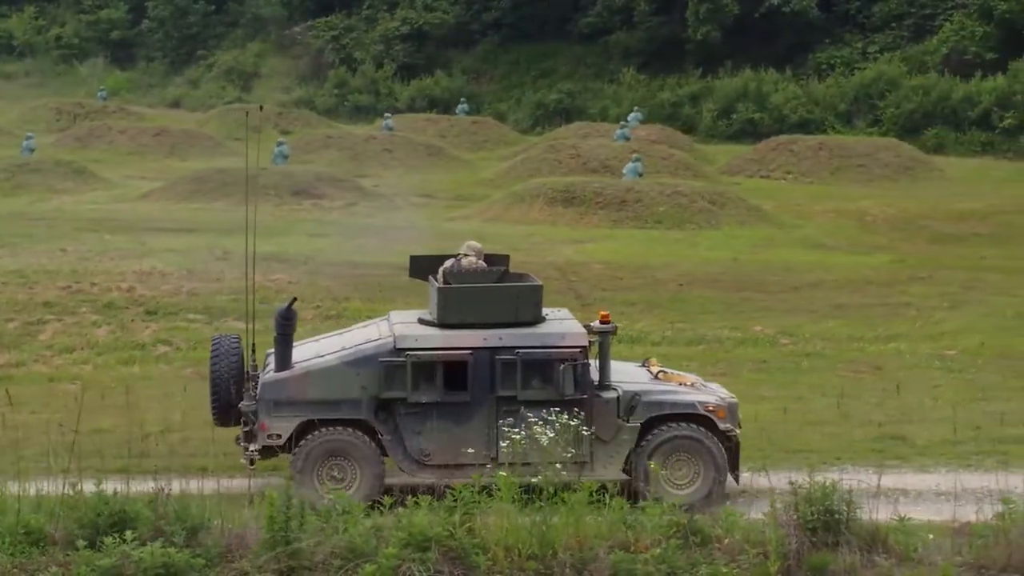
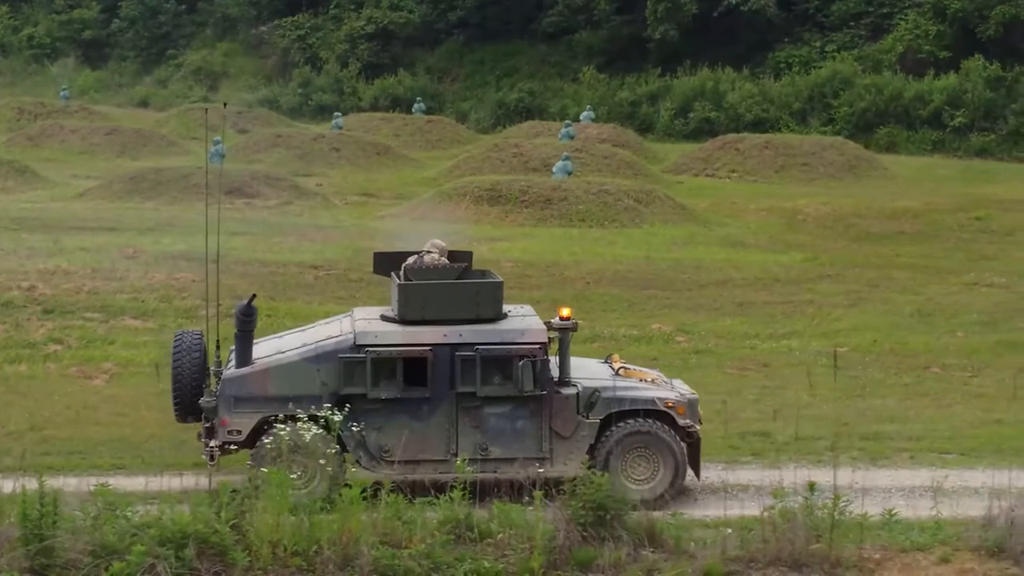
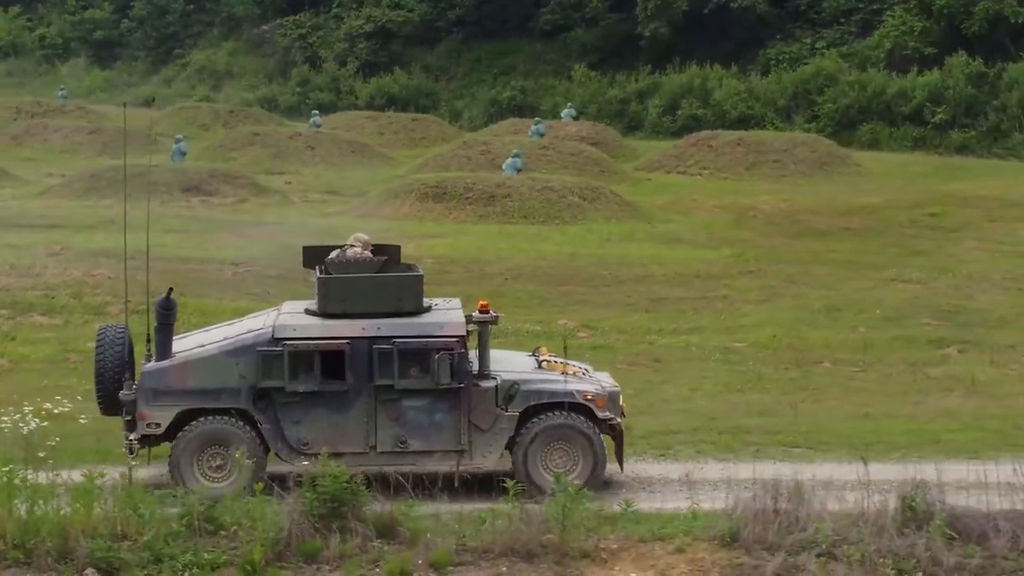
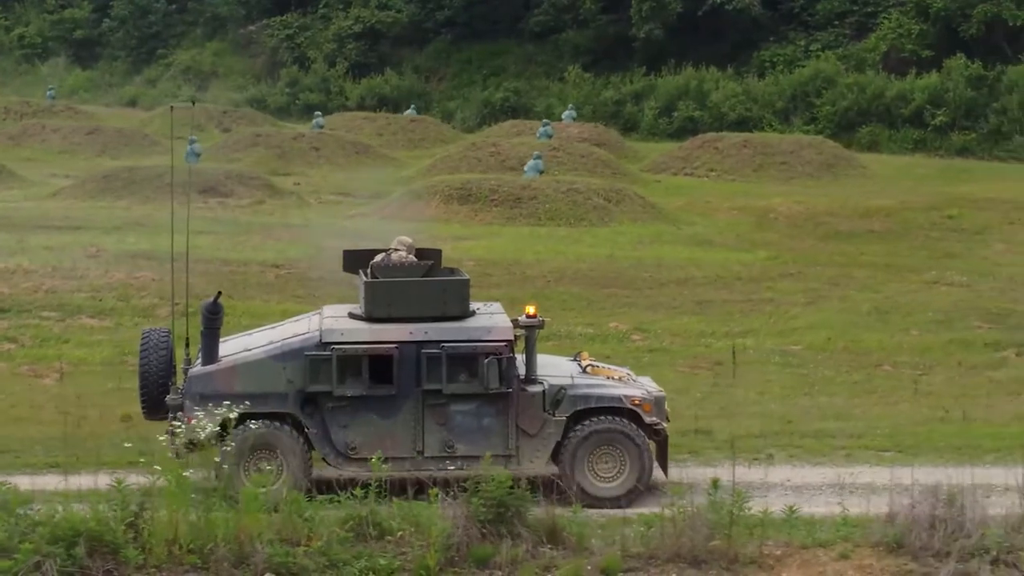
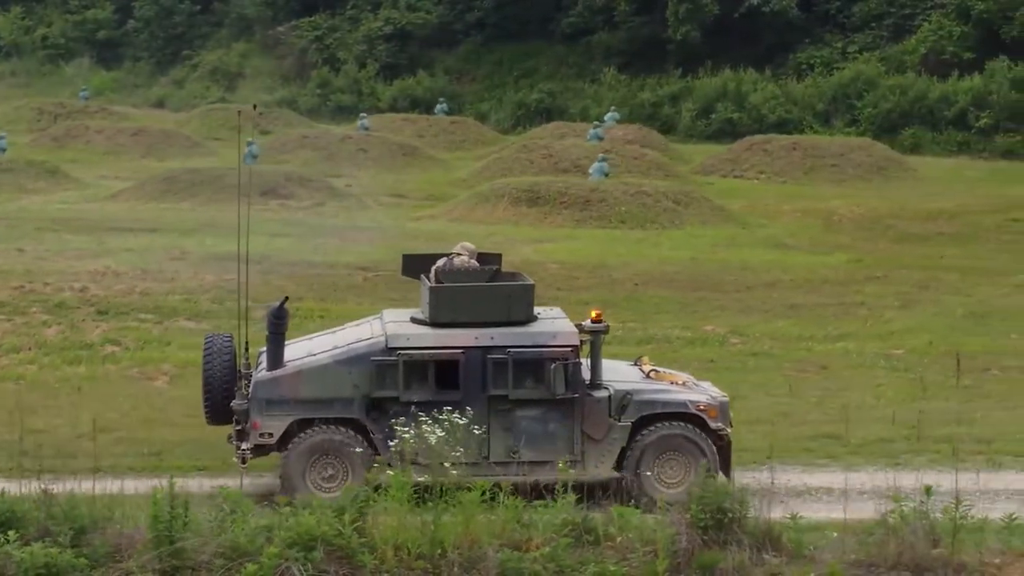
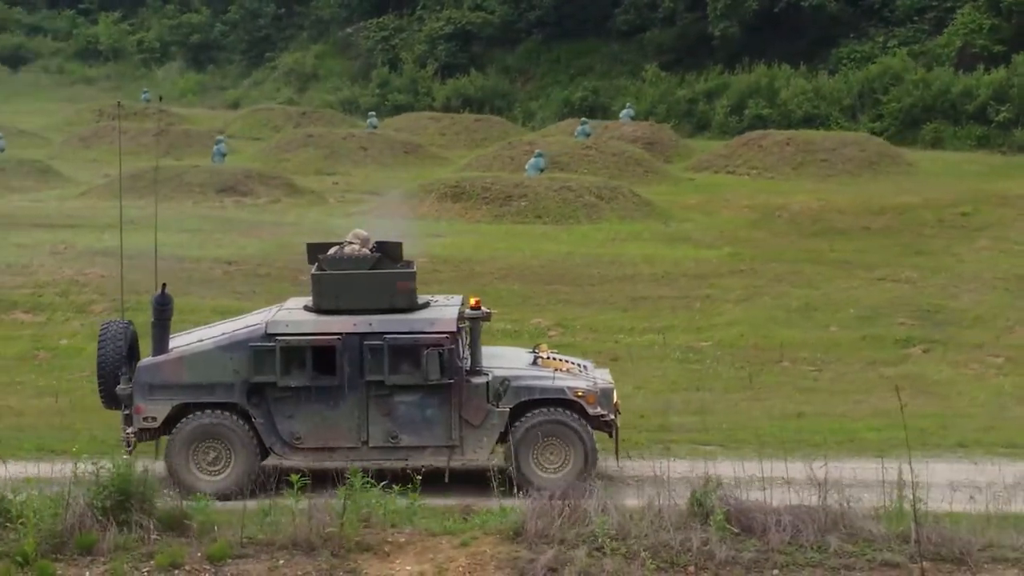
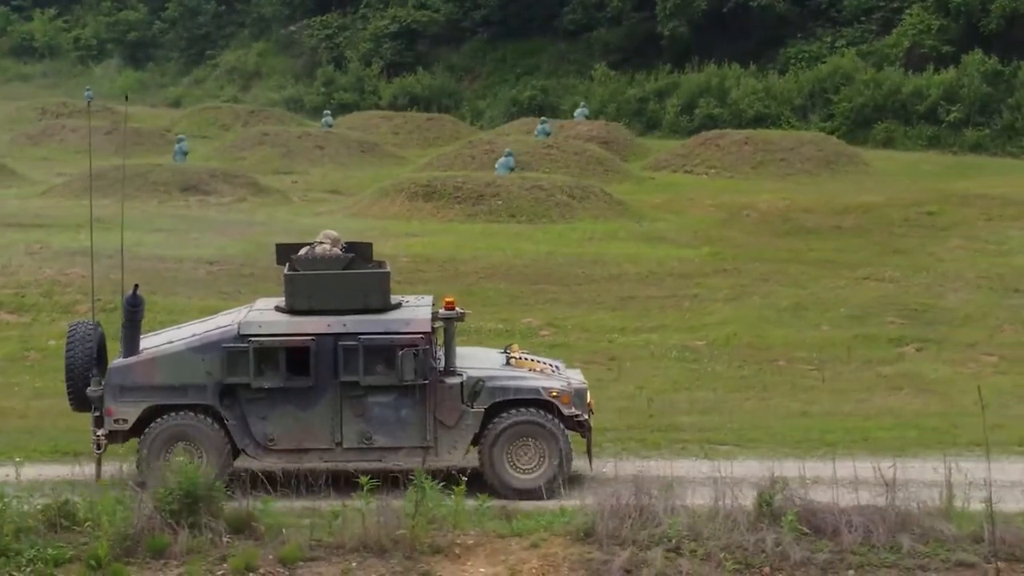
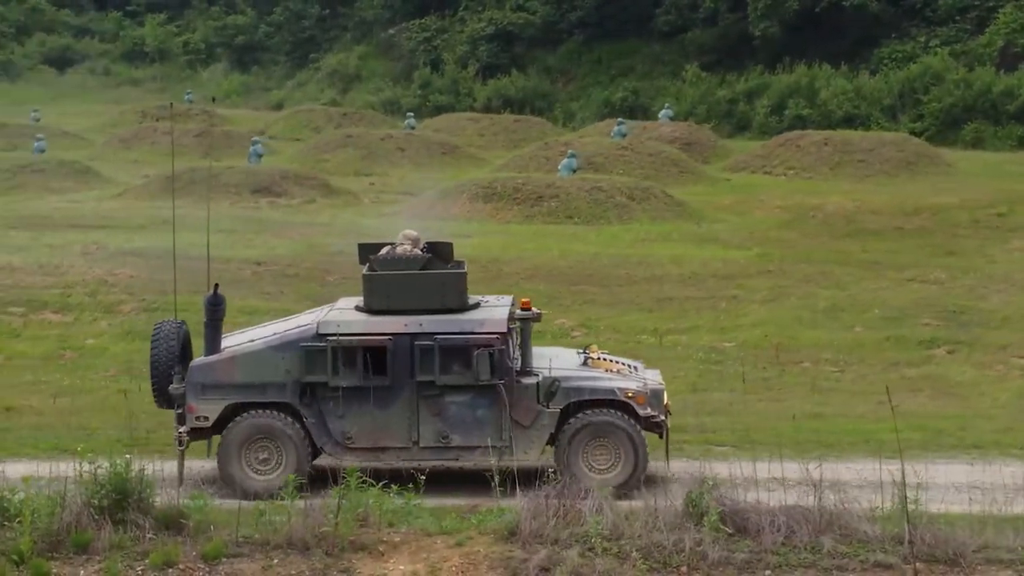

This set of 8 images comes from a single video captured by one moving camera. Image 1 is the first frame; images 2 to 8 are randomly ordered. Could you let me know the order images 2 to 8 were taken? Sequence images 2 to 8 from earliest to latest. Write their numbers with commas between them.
5, 2, 4, 3, 7, 6, 8
